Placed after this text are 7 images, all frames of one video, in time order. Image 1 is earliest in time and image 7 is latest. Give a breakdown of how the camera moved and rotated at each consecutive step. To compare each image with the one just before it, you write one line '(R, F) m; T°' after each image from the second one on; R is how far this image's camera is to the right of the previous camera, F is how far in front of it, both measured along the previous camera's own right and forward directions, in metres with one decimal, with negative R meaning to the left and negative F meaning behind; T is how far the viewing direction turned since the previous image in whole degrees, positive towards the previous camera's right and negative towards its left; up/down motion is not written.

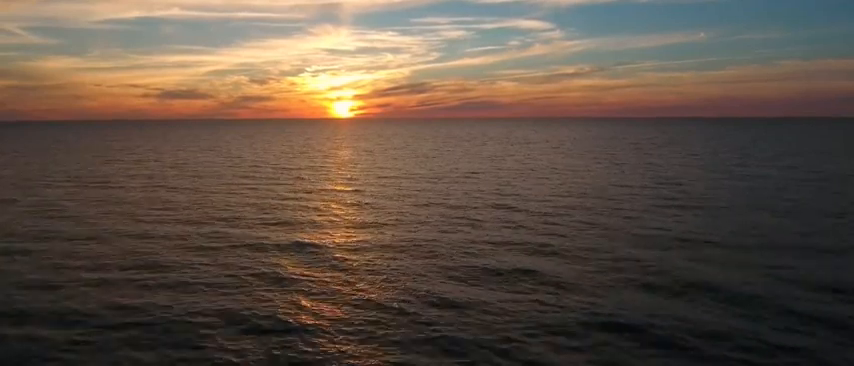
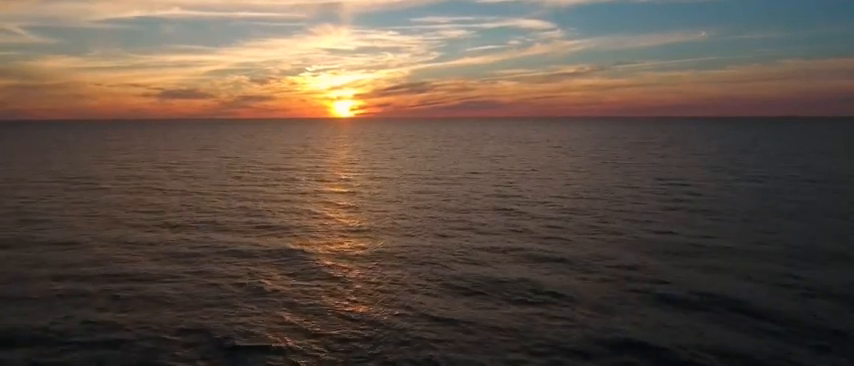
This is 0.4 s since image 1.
(-4.6, -4.7) m; 0°
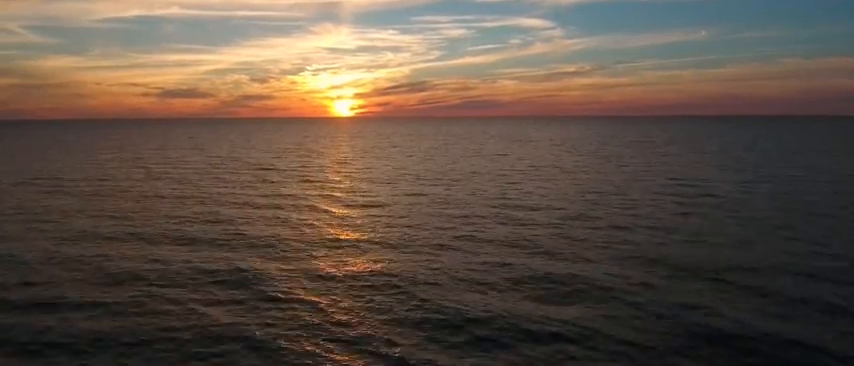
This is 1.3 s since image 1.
(+0.7, +4.8) m; 0°
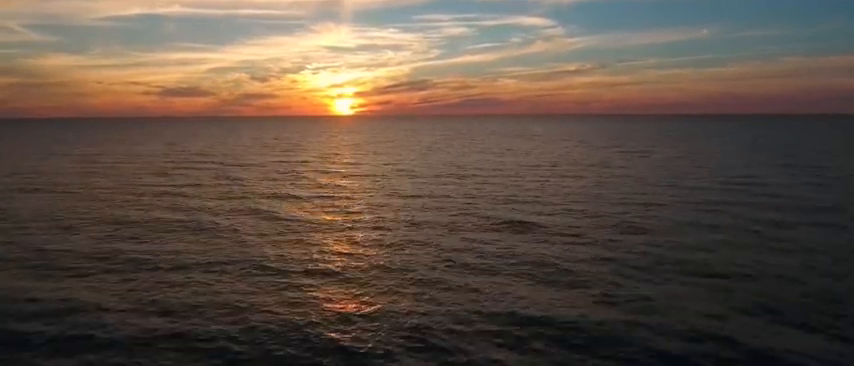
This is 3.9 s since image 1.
(+2.8, +1.2) m; 0°
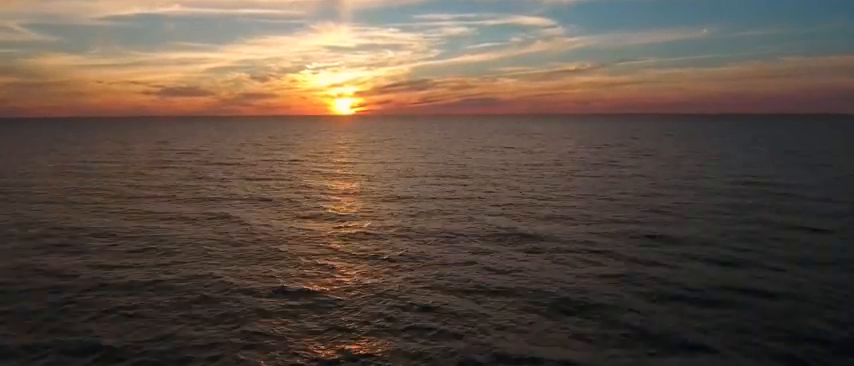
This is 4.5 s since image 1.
(-2.0, -2.8) m; 0°
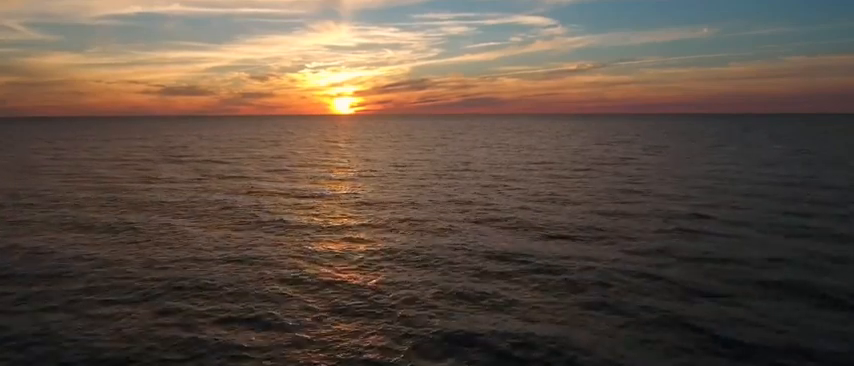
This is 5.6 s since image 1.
(+0.2, +3.5) m; 0°
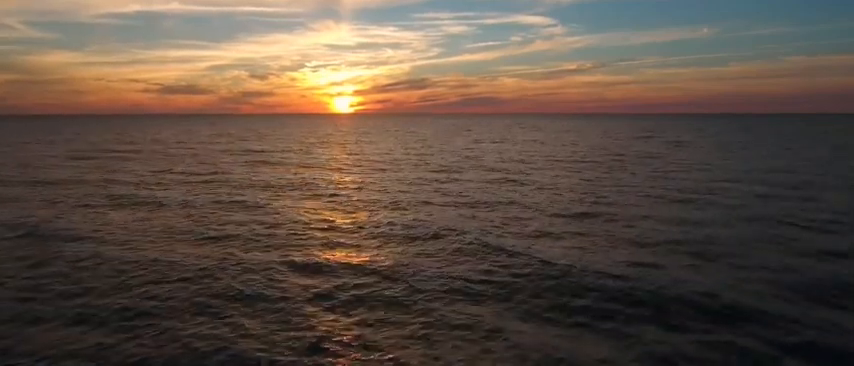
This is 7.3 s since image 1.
(+0.7, +1.6) m; 0°
